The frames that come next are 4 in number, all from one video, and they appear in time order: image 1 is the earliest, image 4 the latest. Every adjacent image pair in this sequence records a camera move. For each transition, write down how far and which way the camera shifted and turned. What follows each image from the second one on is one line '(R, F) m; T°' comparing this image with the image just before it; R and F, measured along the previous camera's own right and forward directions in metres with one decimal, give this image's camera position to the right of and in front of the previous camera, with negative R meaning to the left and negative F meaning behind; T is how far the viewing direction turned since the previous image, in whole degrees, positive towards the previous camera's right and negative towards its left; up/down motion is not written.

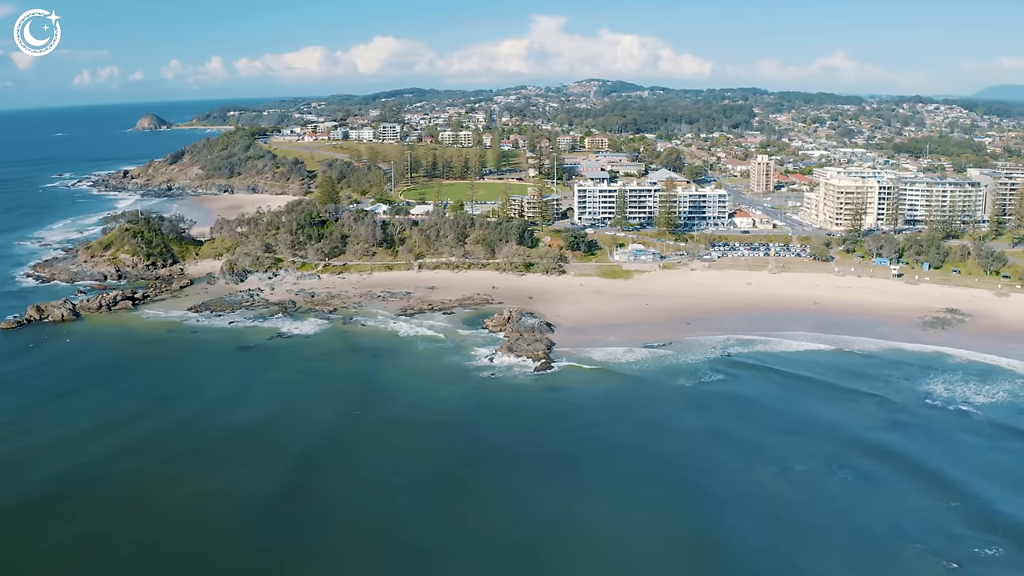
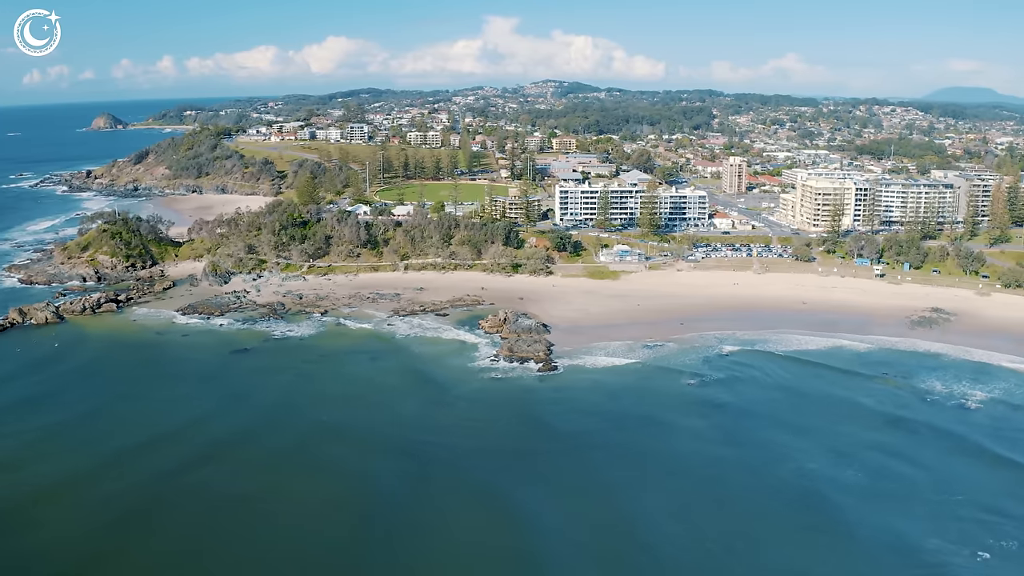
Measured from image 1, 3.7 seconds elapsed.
(-1.2, +0.1) m; +2°
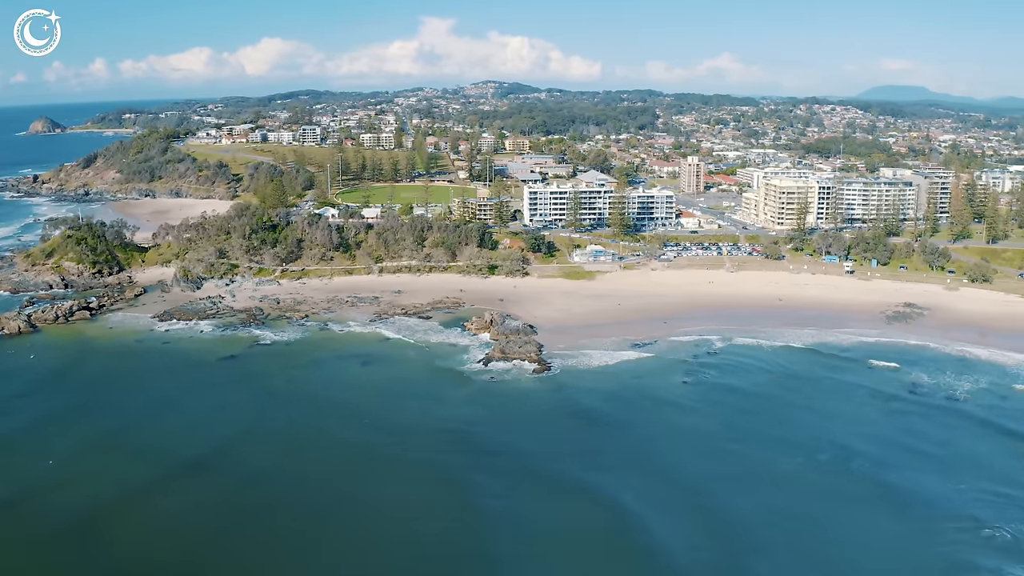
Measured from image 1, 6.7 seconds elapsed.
(-1.3, +0.1) m; +3°
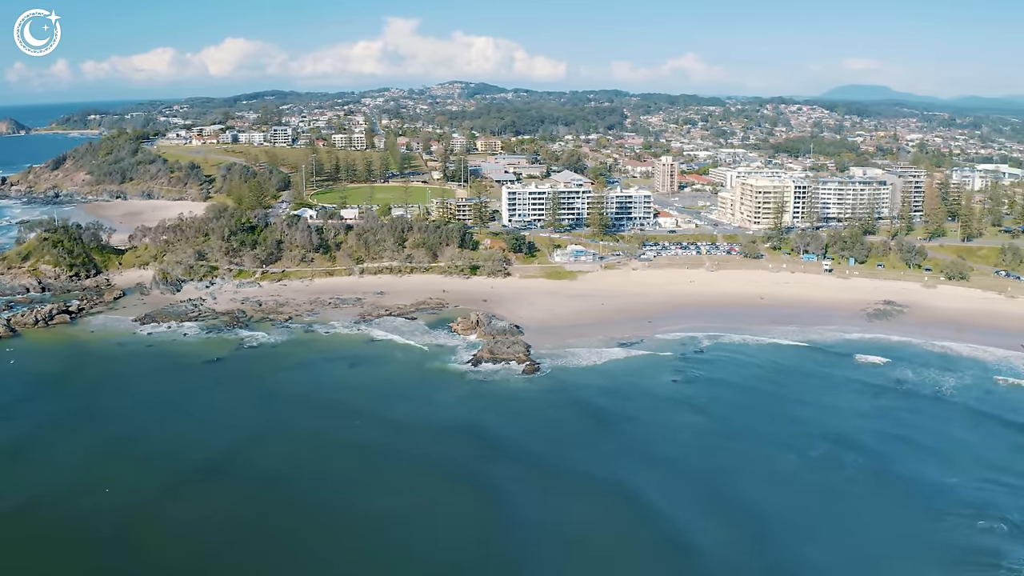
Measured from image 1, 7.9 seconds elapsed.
(-0.5, 0.0) m; +2°
